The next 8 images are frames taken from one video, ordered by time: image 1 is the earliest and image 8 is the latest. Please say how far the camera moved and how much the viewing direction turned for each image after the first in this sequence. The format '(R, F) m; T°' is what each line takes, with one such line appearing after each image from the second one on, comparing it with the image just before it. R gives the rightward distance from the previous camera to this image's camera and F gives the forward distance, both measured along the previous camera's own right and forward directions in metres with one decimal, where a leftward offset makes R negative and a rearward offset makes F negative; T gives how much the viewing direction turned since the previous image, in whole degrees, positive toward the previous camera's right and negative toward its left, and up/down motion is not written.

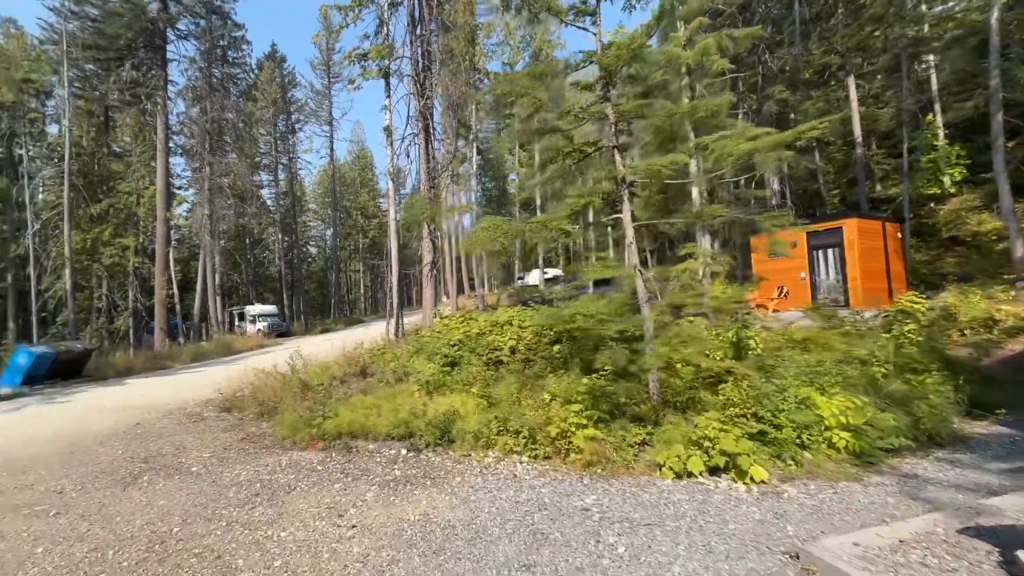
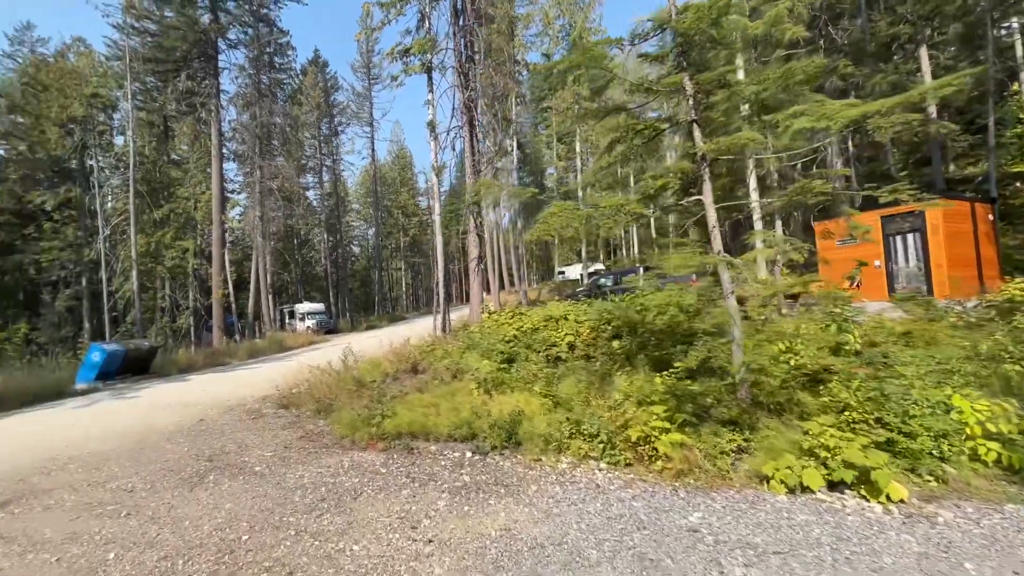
(-0.3, +0.4) m; -5°
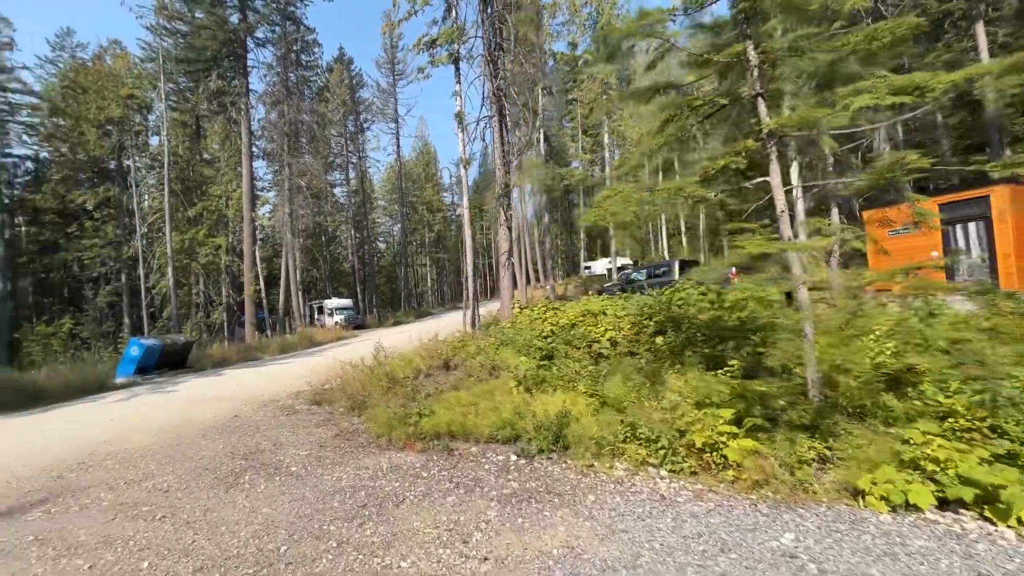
(-0.2, +0.3) m; -3°
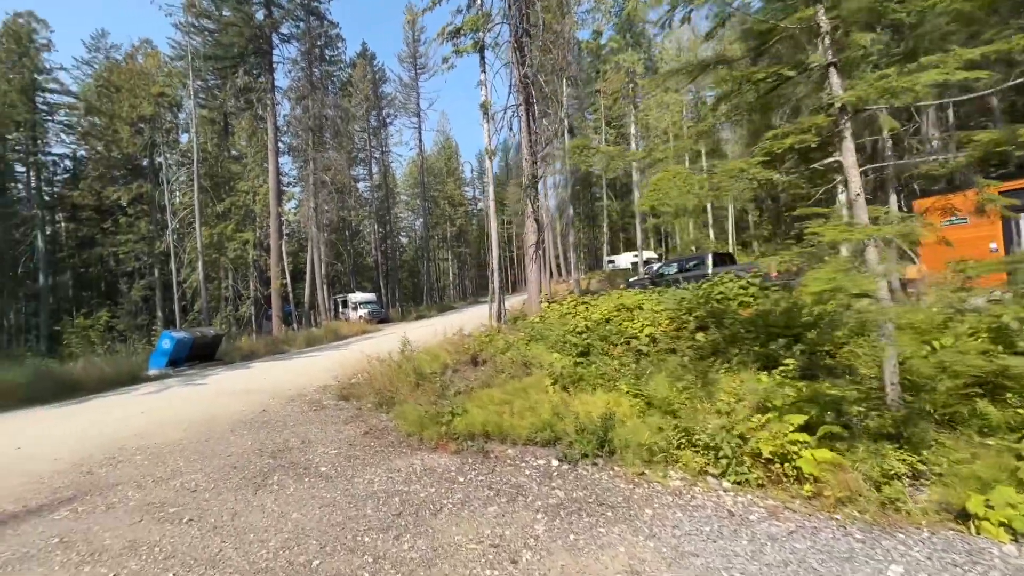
(-0.2, +0.3) m; -3°
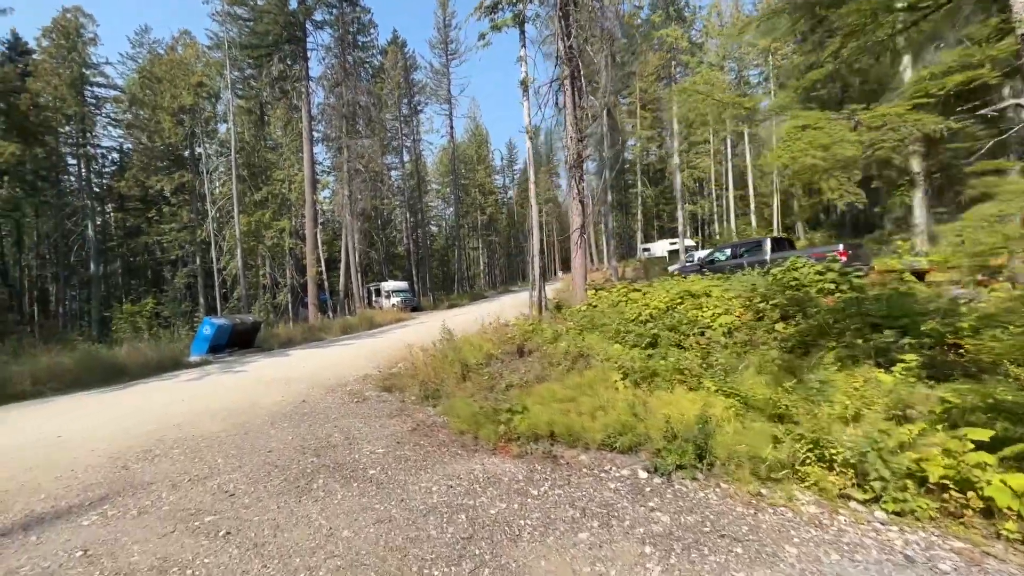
(-0.4, +0.6) m; -4°
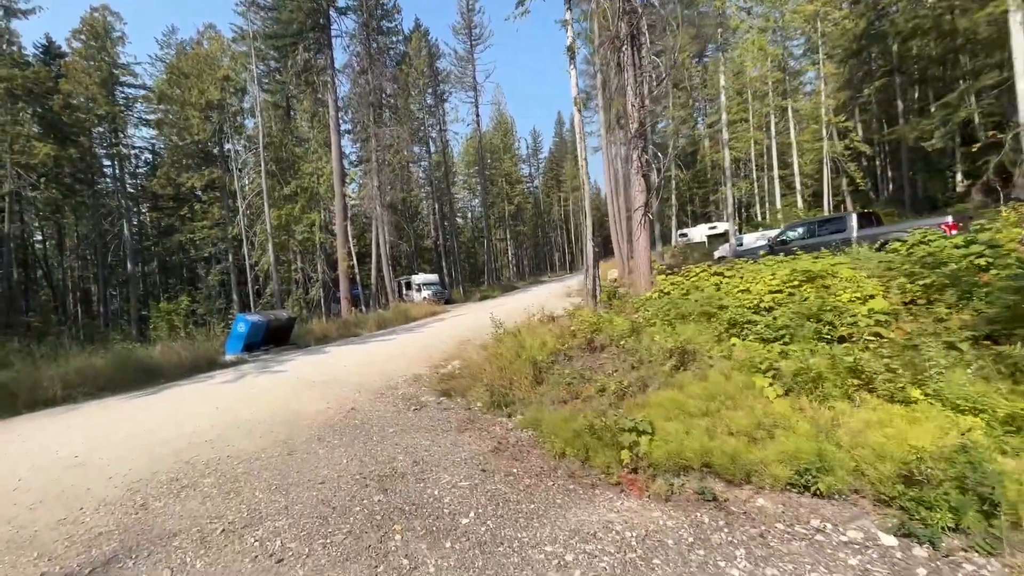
(-0.8, +1.2) m; -3°
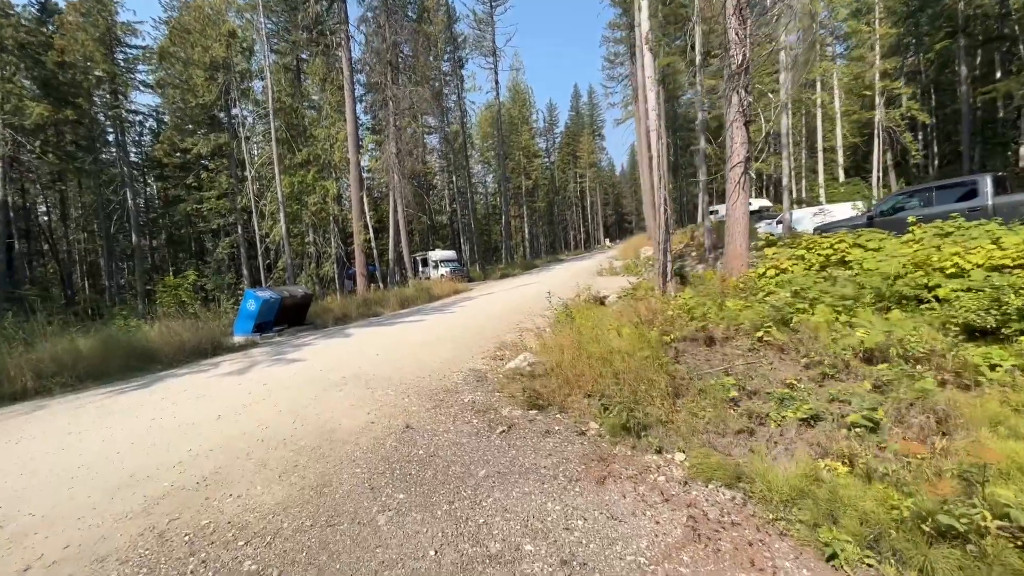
(-1.1, +2.0) m; -1°
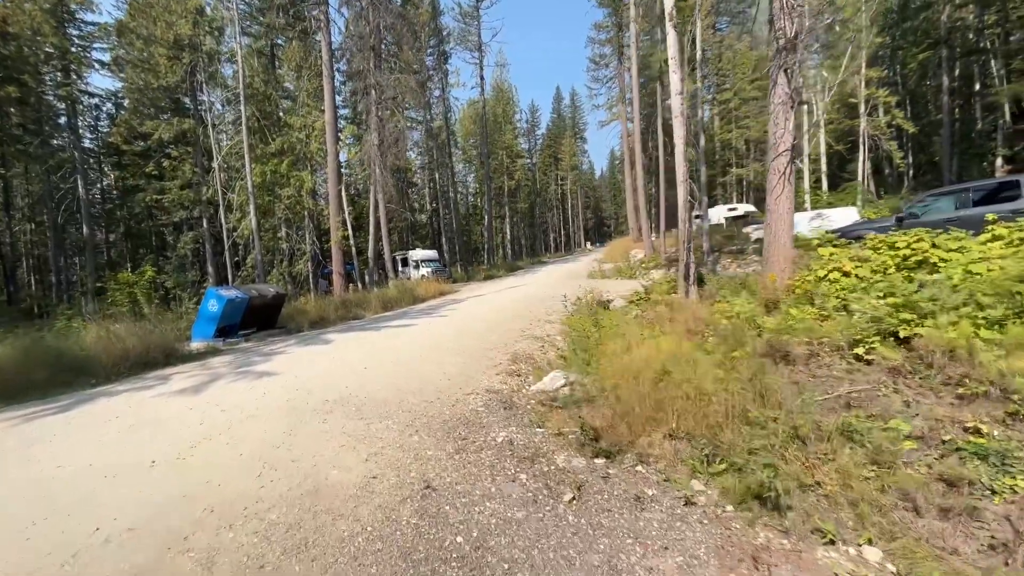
(-0.6, +1.3) m; +3°
